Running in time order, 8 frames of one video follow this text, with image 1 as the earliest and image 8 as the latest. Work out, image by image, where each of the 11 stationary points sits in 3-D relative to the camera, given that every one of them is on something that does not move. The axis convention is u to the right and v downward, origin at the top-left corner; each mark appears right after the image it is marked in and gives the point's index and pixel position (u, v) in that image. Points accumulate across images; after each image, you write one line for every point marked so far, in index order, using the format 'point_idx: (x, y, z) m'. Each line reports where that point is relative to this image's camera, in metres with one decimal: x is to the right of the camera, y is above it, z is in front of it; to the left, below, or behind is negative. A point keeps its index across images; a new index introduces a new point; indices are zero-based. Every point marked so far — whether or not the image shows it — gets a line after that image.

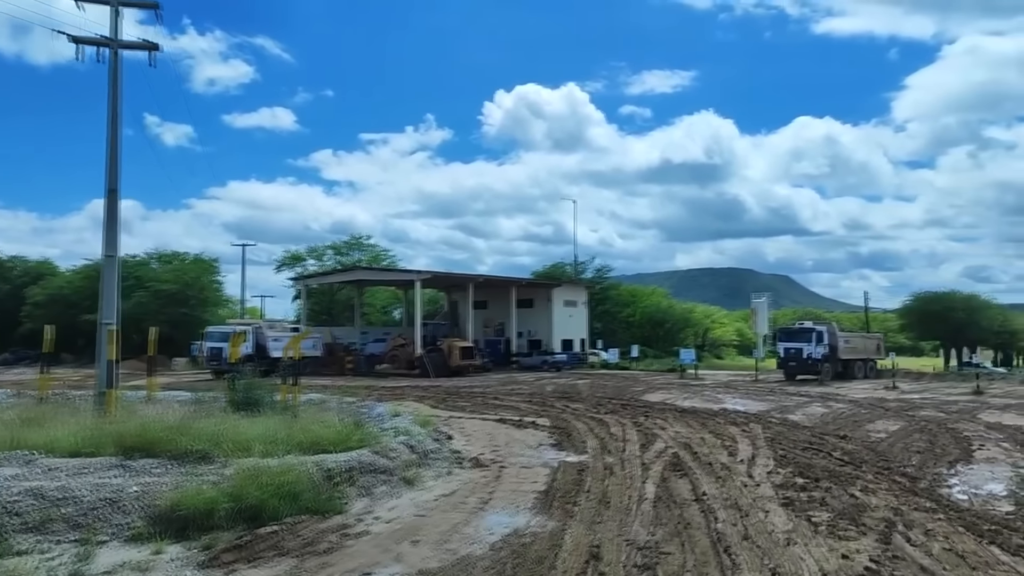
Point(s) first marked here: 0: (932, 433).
0: (+8.6, -3.0, +18.3) m
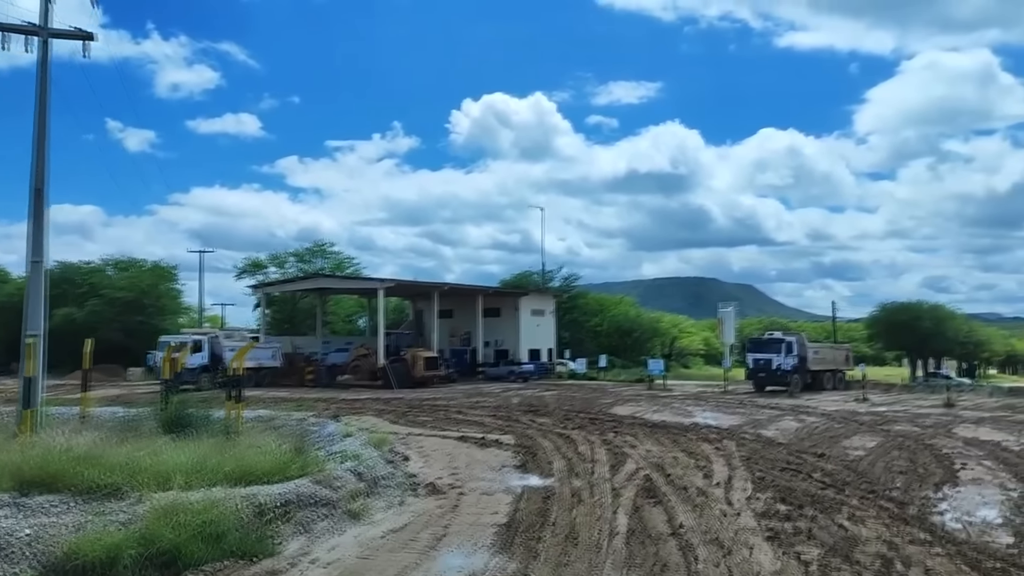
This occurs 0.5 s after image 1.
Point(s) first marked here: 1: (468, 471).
0: (+7.8, -3.2, +17.6) m
1: (-0.7, -2.7, +13.3) m
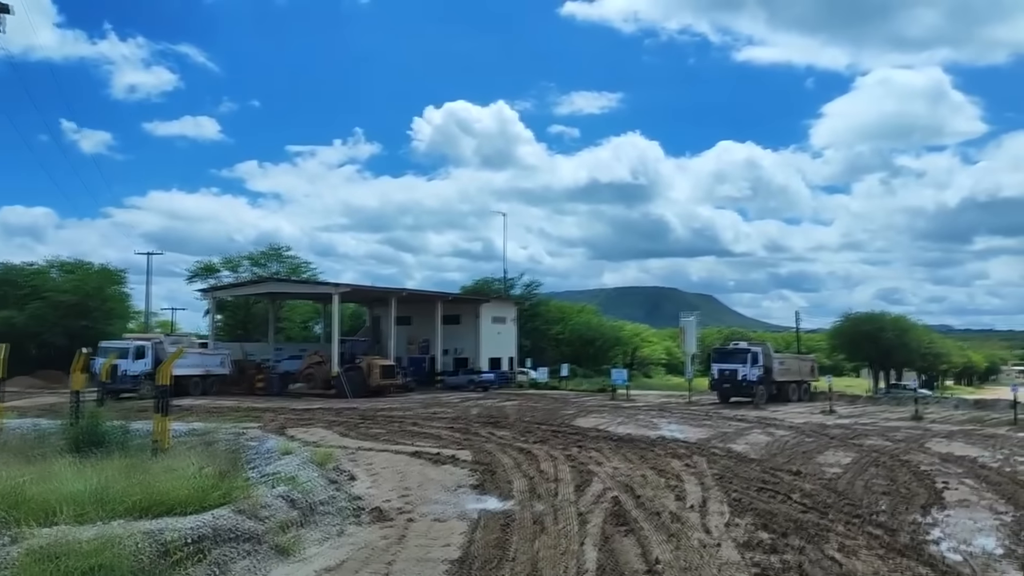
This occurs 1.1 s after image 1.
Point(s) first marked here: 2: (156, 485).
0: (+7.0, -3.4, +16.8) m
1: (-1.2, -2.8, +12.1) m
2: (-3.1, -1.7, +7.9) m
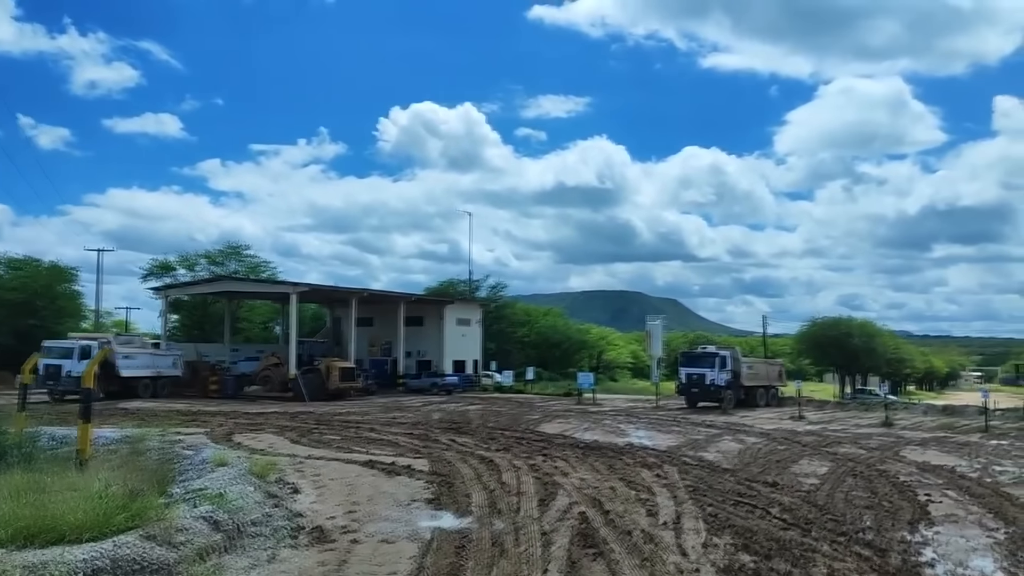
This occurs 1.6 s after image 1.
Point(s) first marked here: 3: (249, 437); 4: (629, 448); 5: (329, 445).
0: (+6.3, -3.4, +16.0) m
1: (-1.8, -2.7, +11.1) m
2: (-3.5, -1.6, +6.8) m
3: (-5.7, -3.2, +19.4) m
4: (+2.5, -3.5, +19.4) m
5: (-3.8, -3.3, +18.6) m
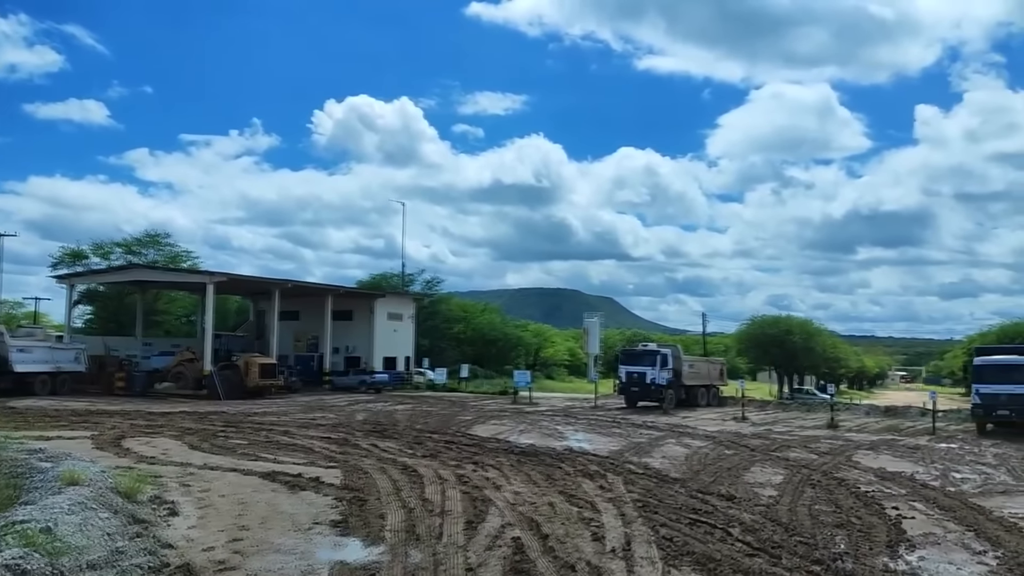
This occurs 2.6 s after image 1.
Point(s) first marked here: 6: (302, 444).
0: (+5.1, -3.3, +14.7) m
1: (-2.6, -2.5, +9.2) m
2: (-3.9, -1.4, +4.7) m
3: (-7.1, -2.9, +17.2) m
4: (+1.1, -3.3, +17.7) m
5: (-5.1, -3.0, +16.5) m
6: (-4.2, -3.1, +18.0) m
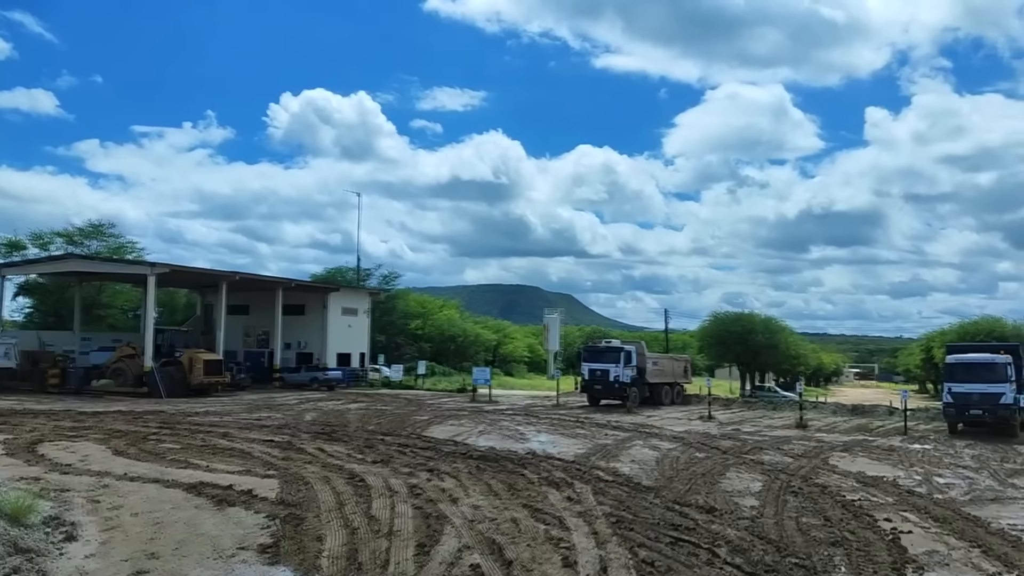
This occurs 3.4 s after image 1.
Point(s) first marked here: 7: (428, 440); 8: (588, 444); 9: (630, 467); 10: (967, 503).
0: (+4.5, -3.2, +13.6) m
1: (-2.9, -2.4, +7.7) m
2: (-4.1, -1.3, +3.2) m
3: (-7.8, -2.7, +15.5) m
4: (+0.3, -3.1, +16.5) m
5: (-5.8, -2.8, +14.9) m
6: (-5.0, -3.0, +16.5) m
7: (-1.8, -3.2, +19.1) m
8: (+1.7, -3.4, +19.6) m
9: (+2.1, -3.2, +15.9) m
10: (+7.1, -3.3, +13.9) m
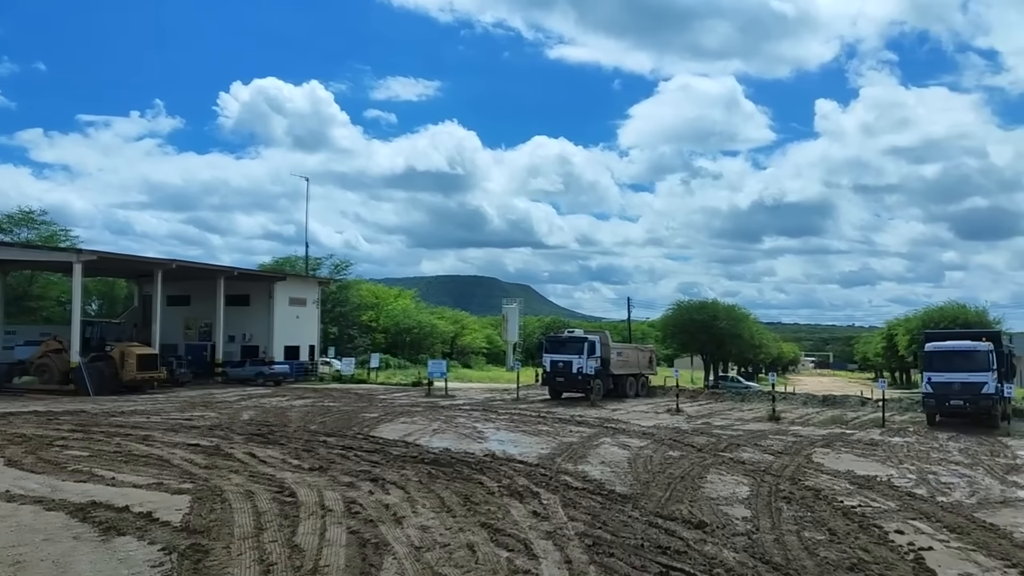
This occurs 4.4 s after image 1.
0: (+3.9, -2.9, +12.1) m
1: (-3.2, -2.2, +5.8) m
2: (-4.2, -1.2, +1.3) m
3: (-8.5, -2.5, +13.4) m
4: (-0.4, -2.9, +14.7) m
5: (-6.5, -2.6, +12.9) m
6: (-5.7, -2.7, +14.5) m
7: (-2.6, -2.9, +17.3) m
8: (+0.8, -3.1, +17.9) m
9: (+1.4, -2.9, +14.2) m
10: (+6.5, -3.1, +12.5) m
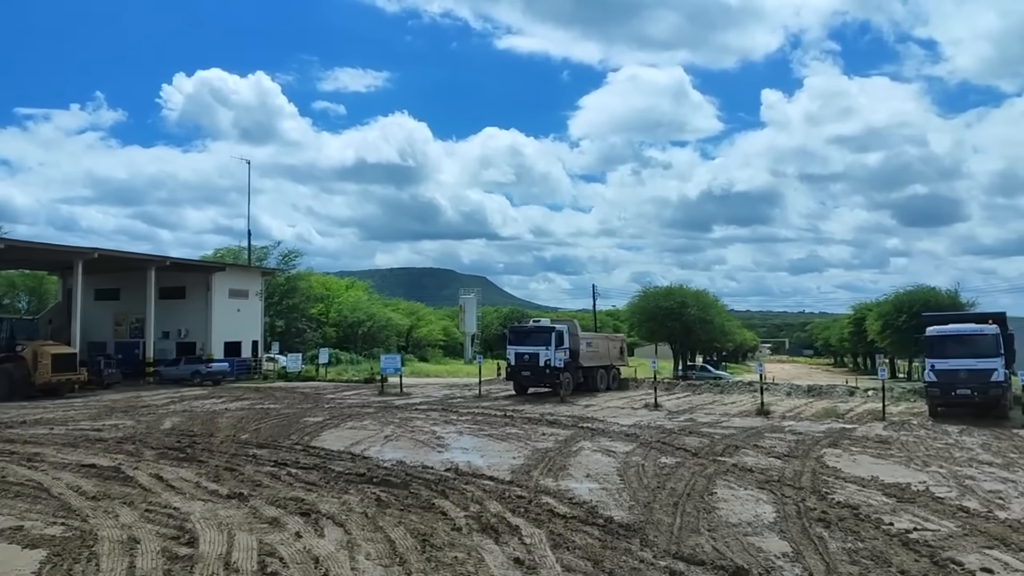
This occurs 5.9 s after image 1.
0: (+3.6, -2.6, +9.7) m
1: (-3.2, -2.1, +3.1) m
2: (-4.0, -1.1, -1.5) m
3: (-8.8, -2.4, +10.3) m
4: (-0.8, -2.6, +12.1) m
5: (-6.8, -2.4, +10.0) m
6: (-6.1, -2.5, +11.6) m
7: (-3.2, -2.7, +14.5) m
8: (+0.2, -2.8, +15.4) m
9: (+1.0, -2.6, +11.7) m
10: (+6.1, -2.7, +10.2) m
